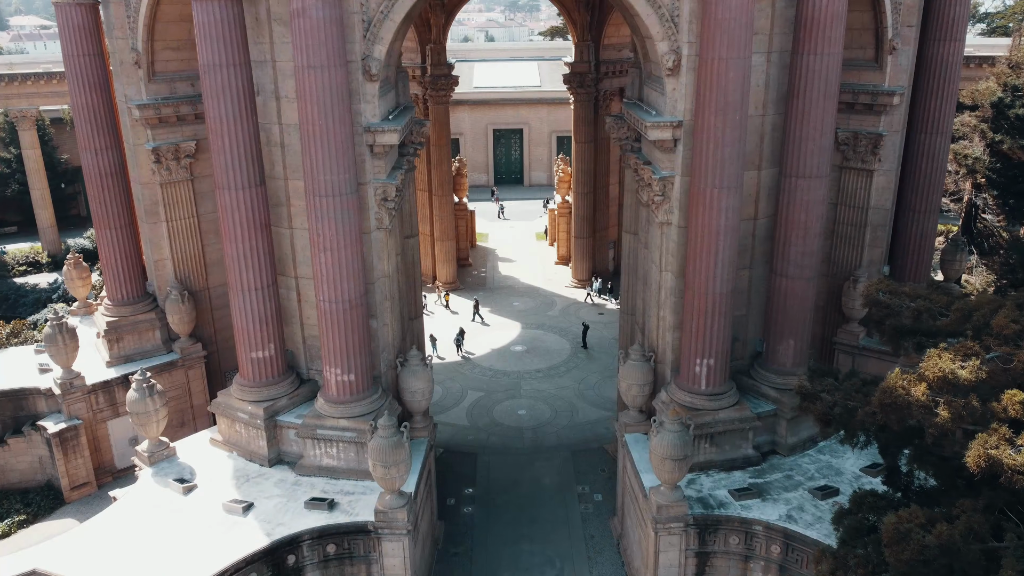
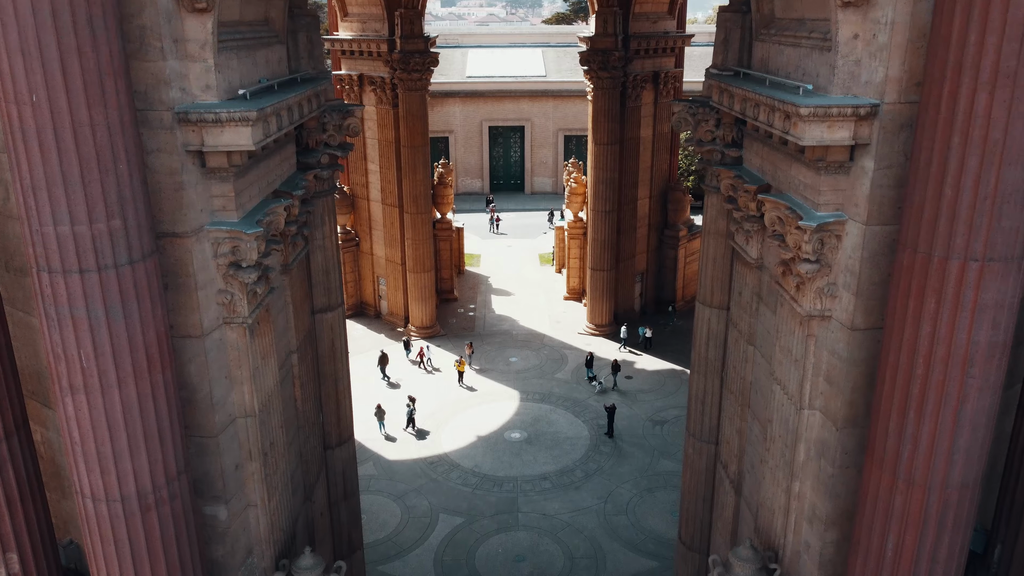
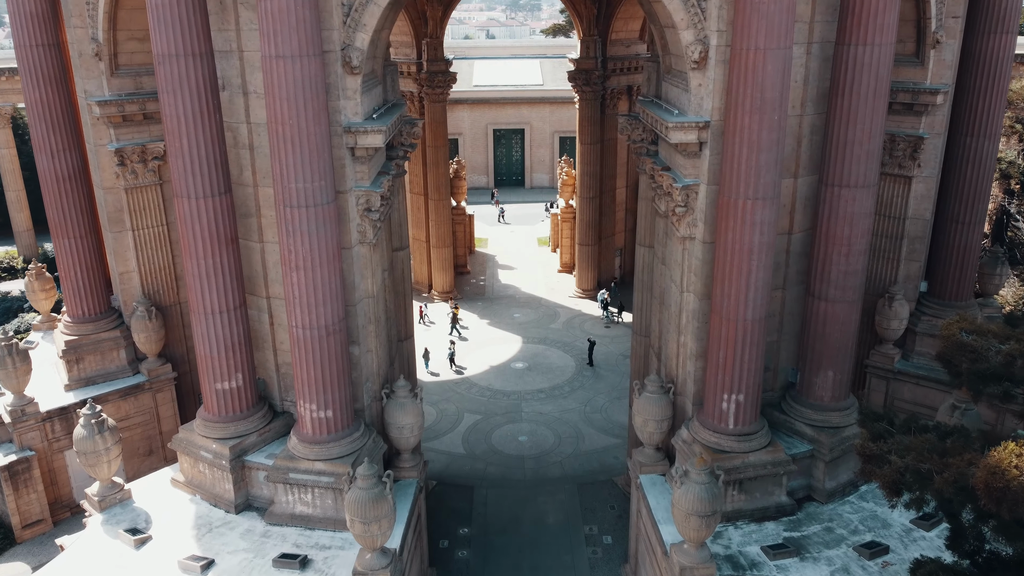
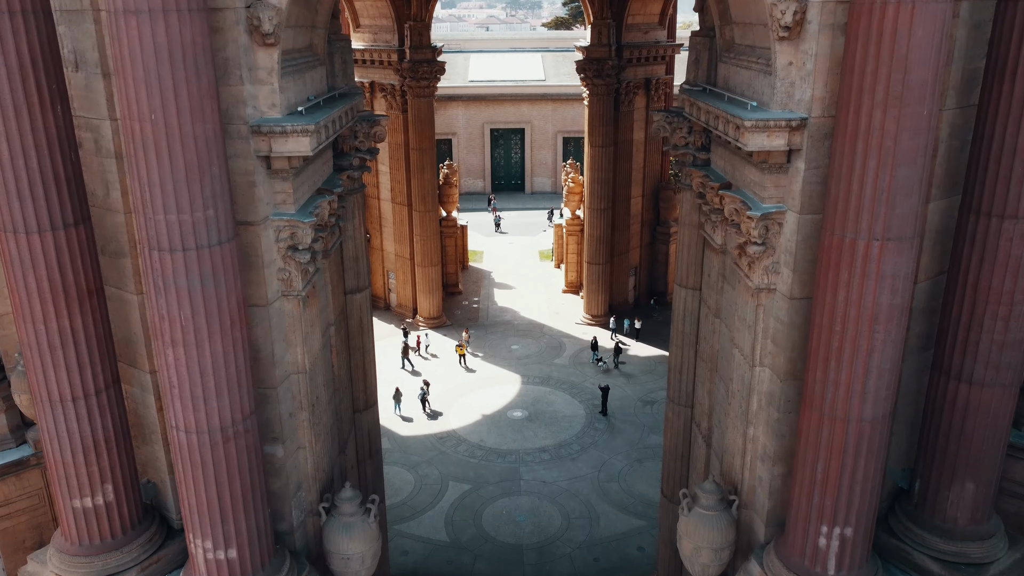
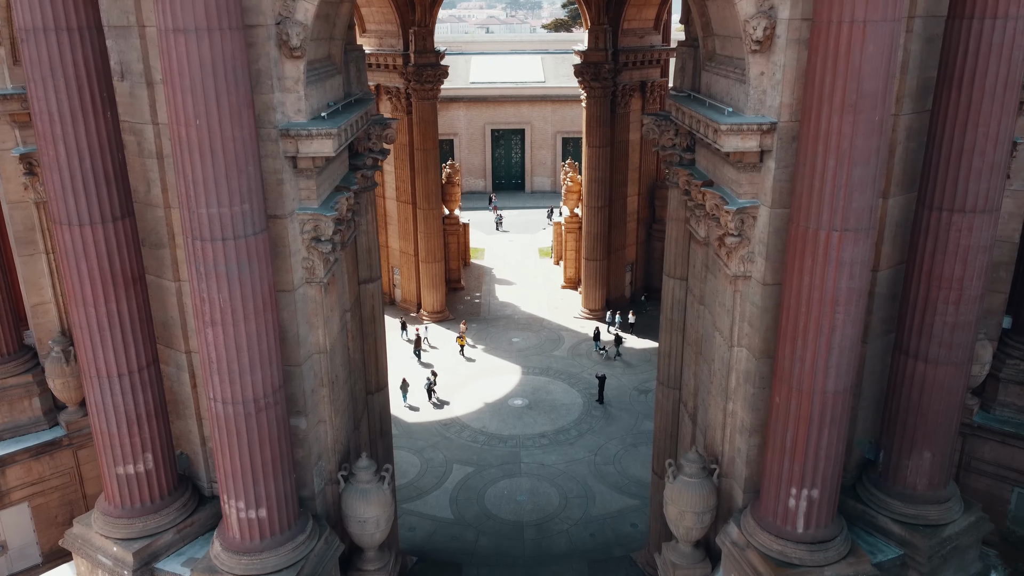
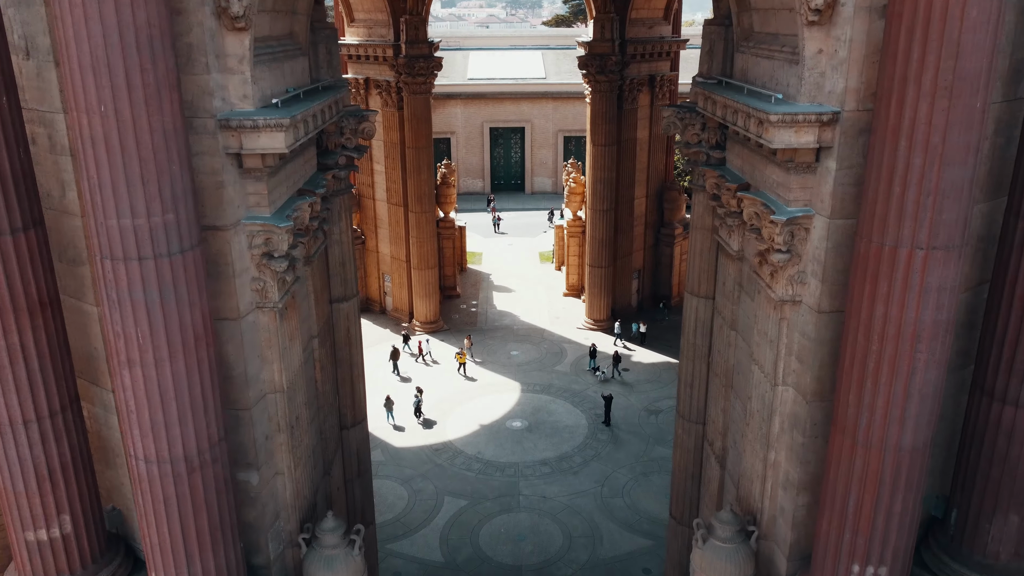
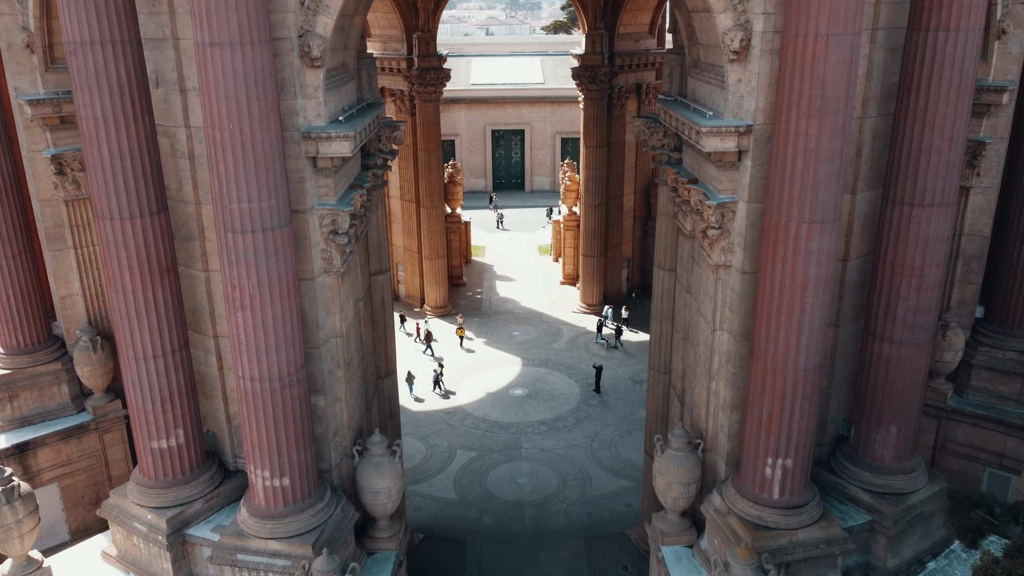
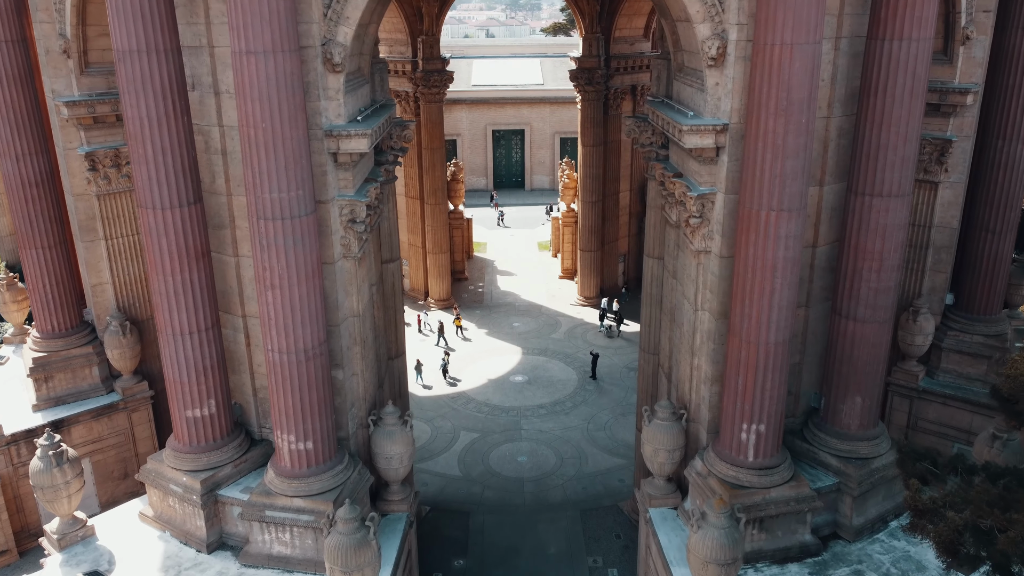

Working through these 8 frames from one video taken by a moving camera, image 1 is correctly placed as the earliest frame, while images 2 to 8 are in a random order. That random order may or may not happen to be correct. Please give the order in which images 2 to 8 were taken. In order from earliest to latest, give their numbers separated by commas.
3, 8, 7, 5, 4, 6, 2
